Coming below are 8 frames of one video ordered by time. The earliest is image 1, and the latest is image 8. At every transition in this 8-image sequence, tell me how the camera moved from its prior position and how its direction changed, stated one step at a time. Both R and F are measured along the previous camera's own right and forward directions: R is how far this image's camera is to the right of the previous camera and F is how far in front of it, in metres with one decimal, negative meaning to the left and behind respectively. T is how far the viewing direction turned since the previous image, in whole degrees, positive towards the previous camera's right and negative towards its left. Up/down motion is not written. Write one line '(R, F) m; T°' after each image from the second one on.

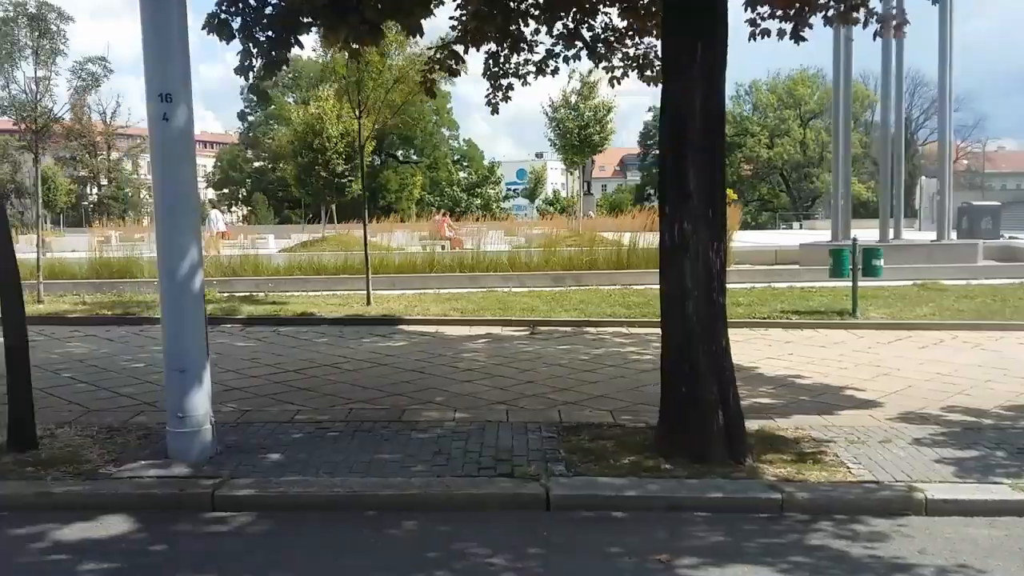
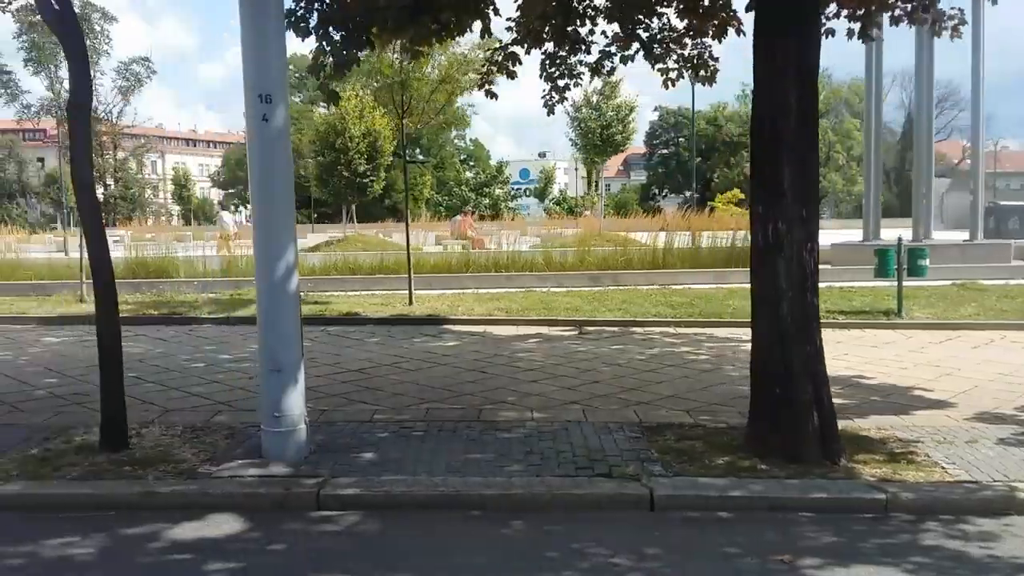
(-0.6, 0.0) m; 0°
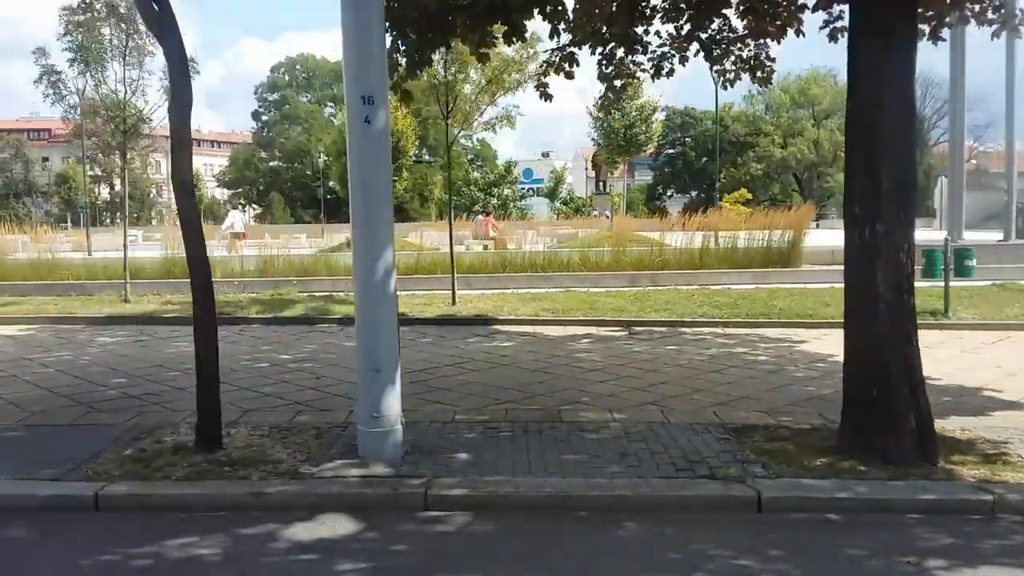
(-0.6, 0.0) m; 0°
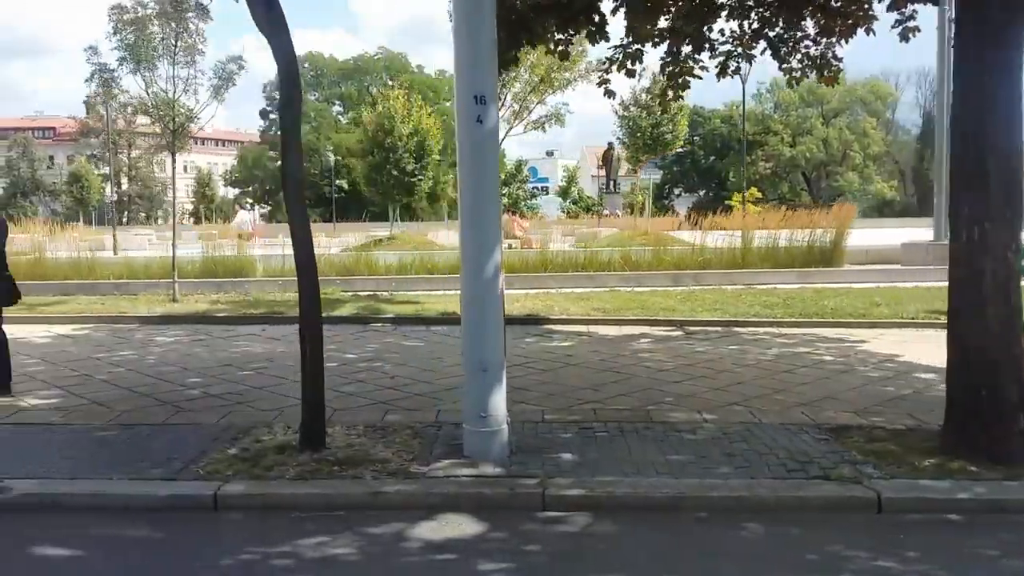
(-0.7, 0.0) m; 0°
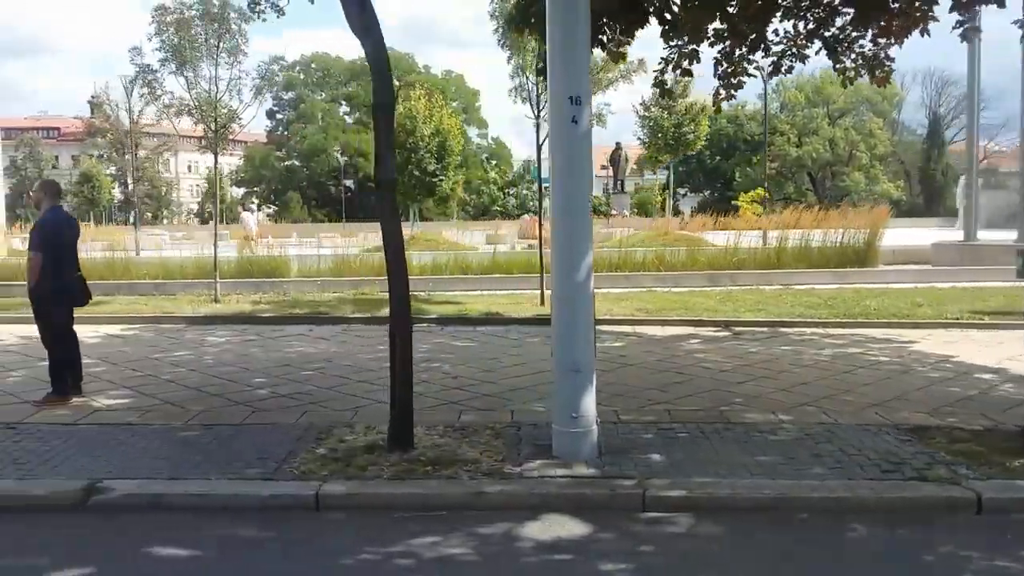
(-0.6, 0.0) m; 0°
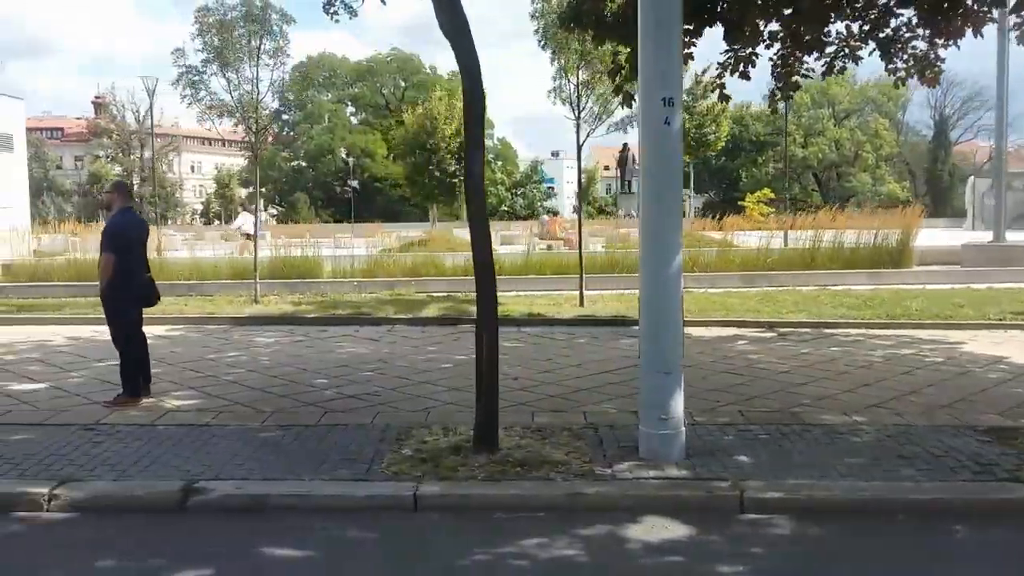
(-0.6, 0.0) m; 0°
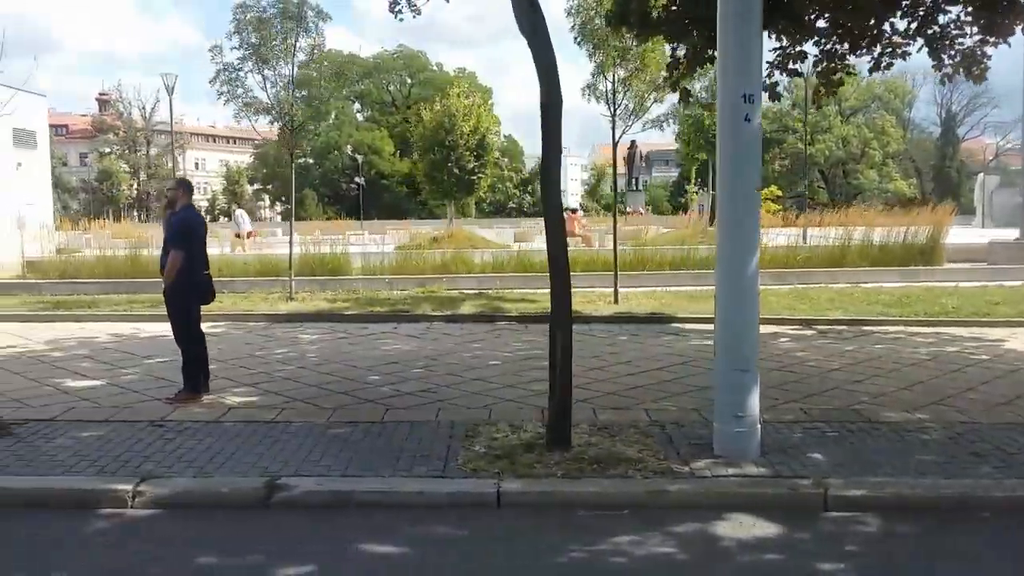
(-0.5, 0.0) m; 0°
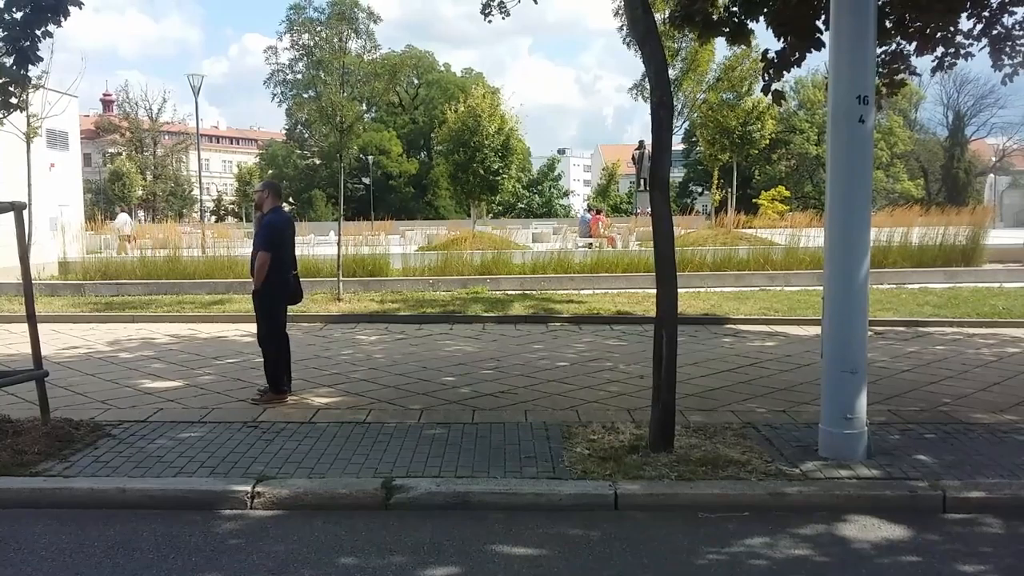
(-0.7, 0.0) m; 0°
